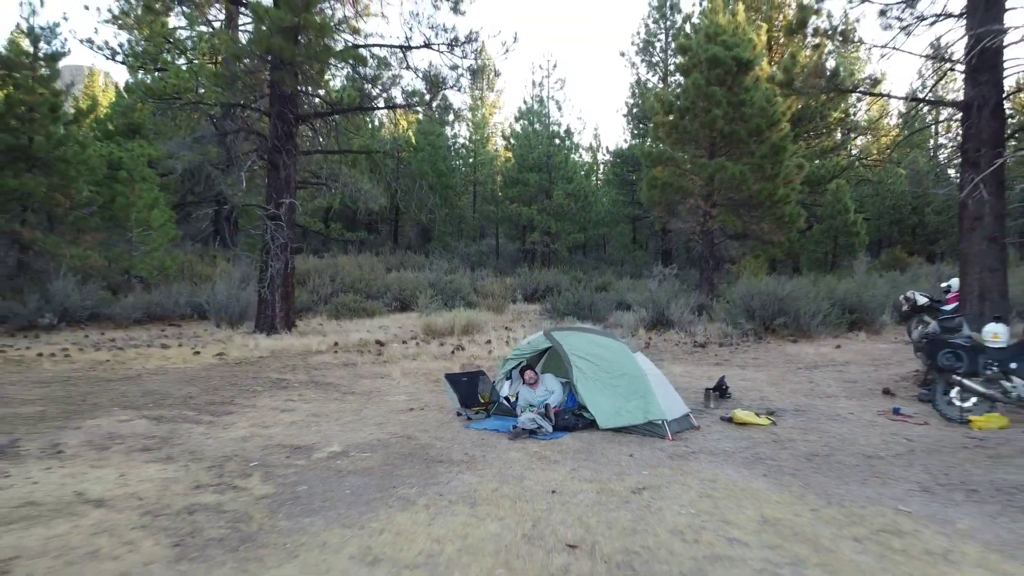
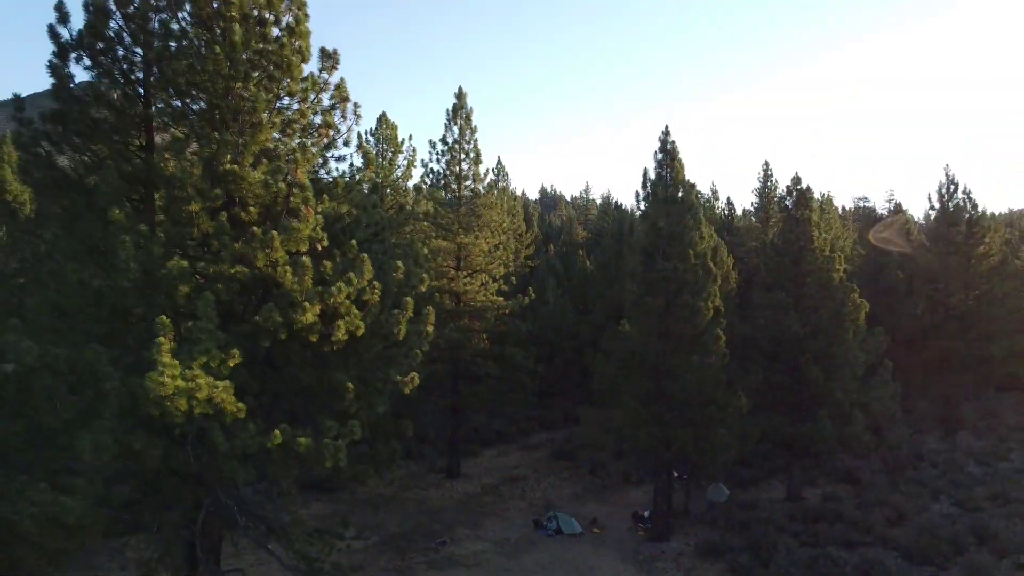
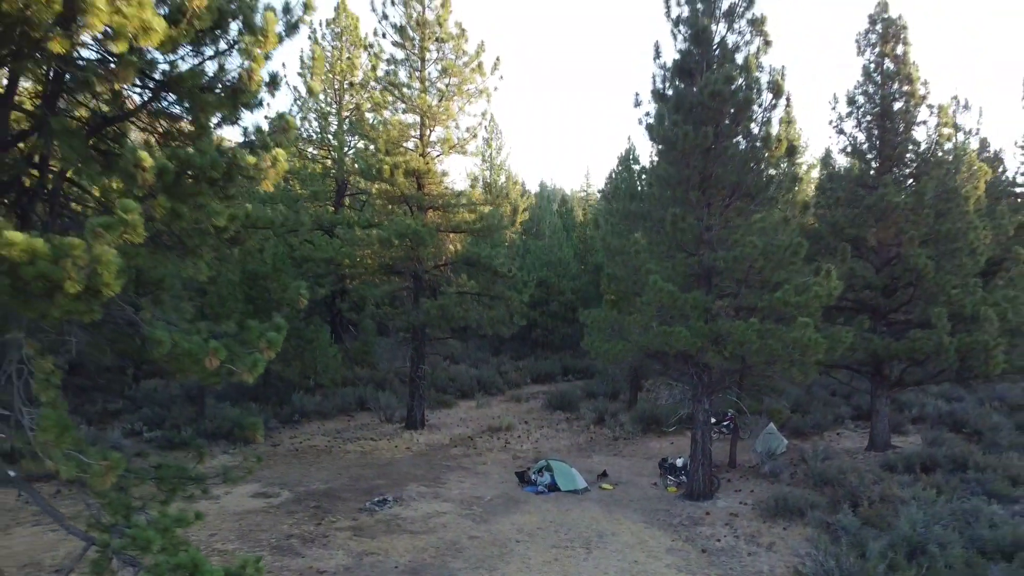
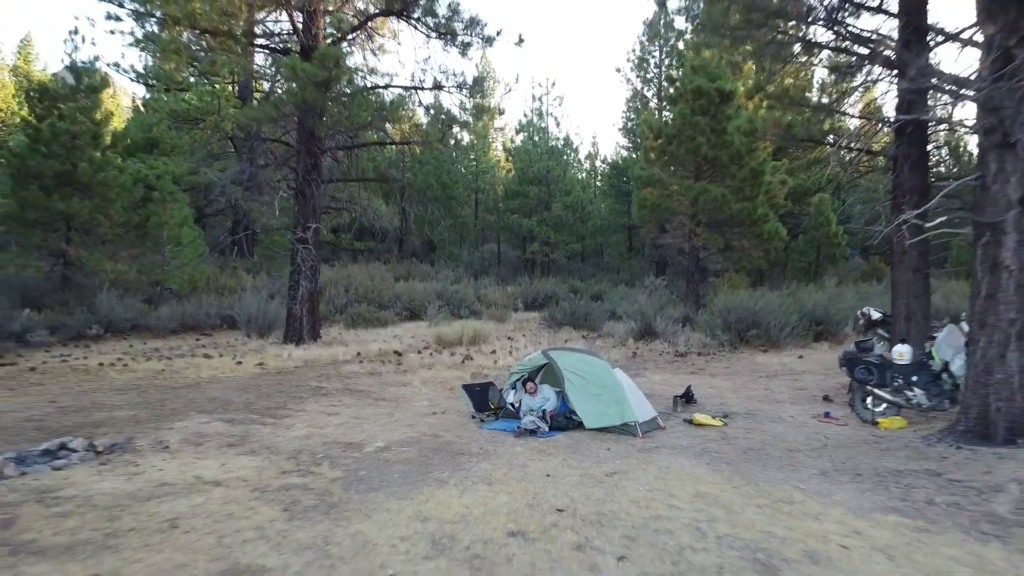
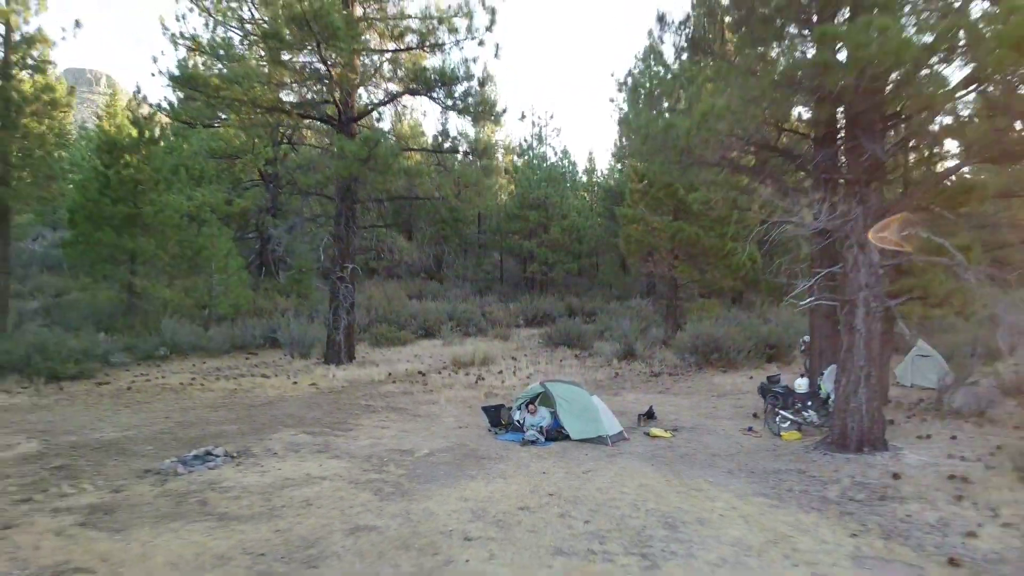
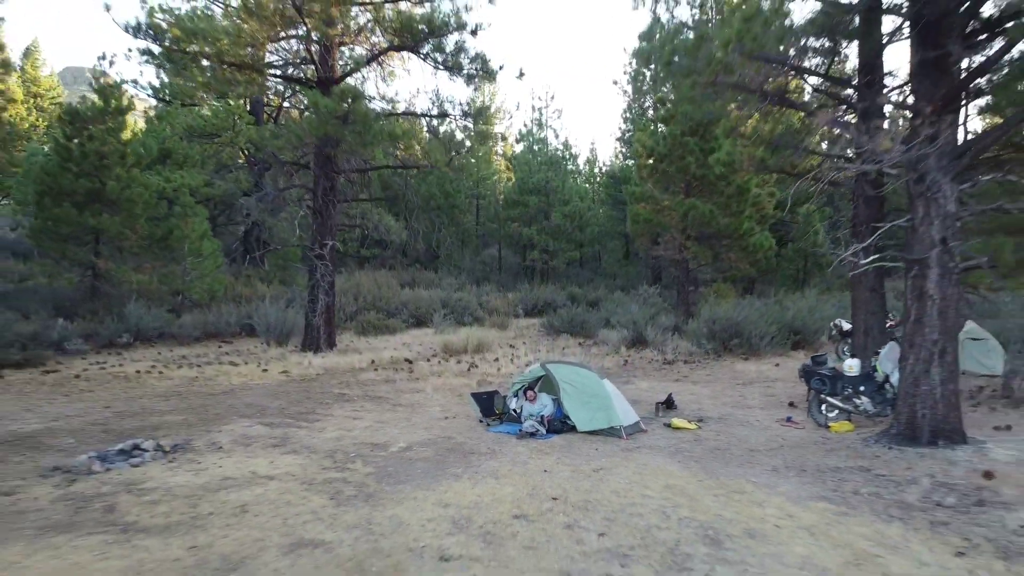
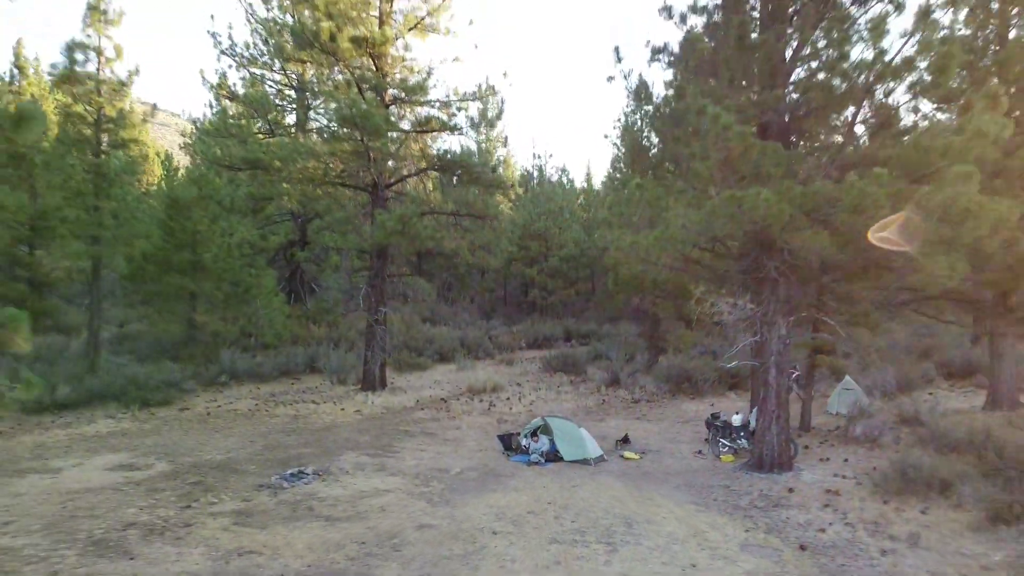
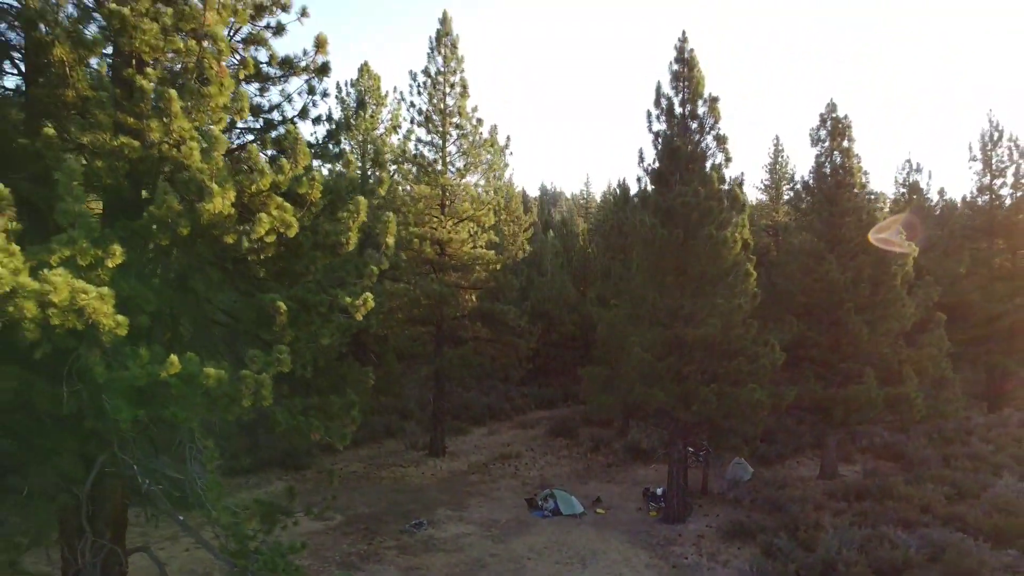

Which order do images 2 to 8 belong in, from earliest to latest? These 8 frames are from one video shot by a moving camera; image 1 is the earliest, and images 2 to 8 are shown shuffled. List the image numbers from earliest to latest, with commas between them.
4, 6, 5, 7, 3, 8, 2
